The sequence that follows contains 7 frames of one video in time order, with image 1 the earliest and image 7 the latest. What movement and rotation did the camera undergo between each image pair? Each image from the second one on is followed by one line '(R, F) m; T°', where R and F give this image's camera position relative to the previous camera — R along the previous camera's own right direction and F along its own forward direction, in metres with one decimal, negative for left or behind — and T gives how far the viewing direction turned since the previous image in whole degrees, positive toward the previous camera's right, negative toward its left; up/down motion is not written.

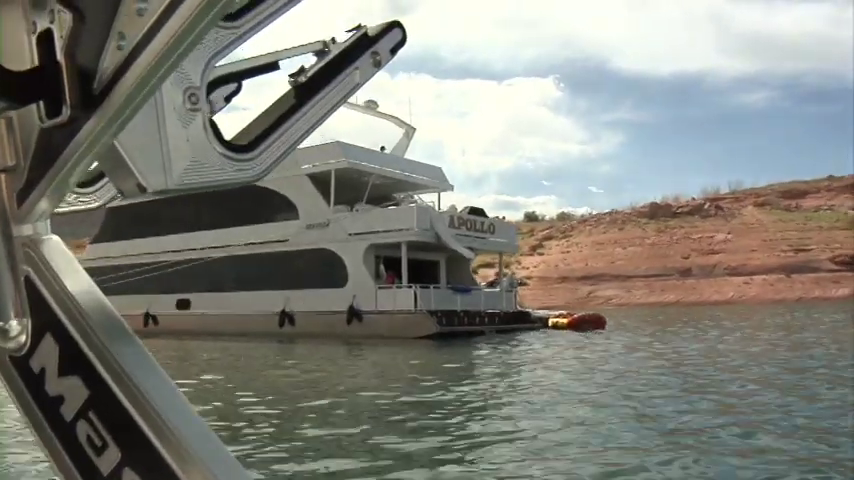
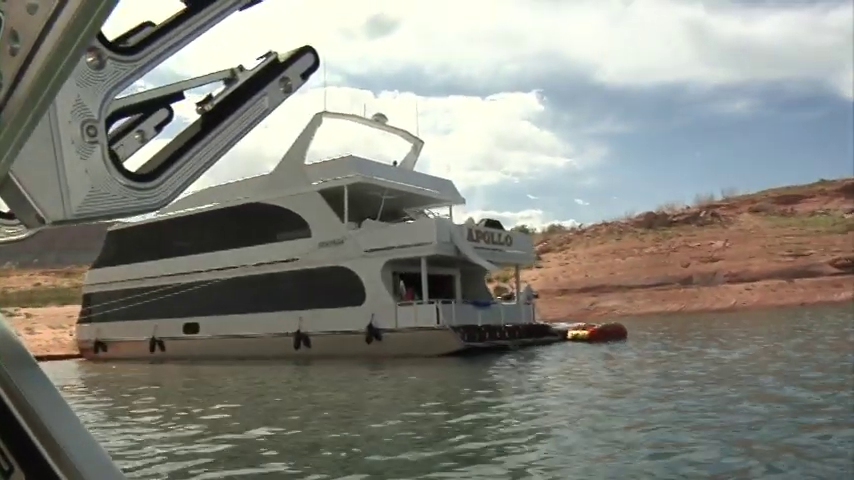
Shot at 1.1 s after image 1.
(-0.5, +0.3) m; +1°
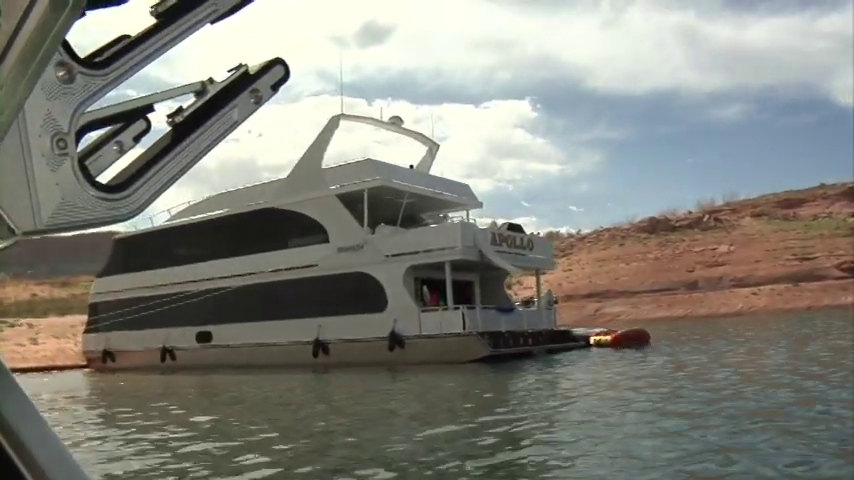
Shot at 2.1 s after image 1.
(-0.5, +0.3) m; 0°
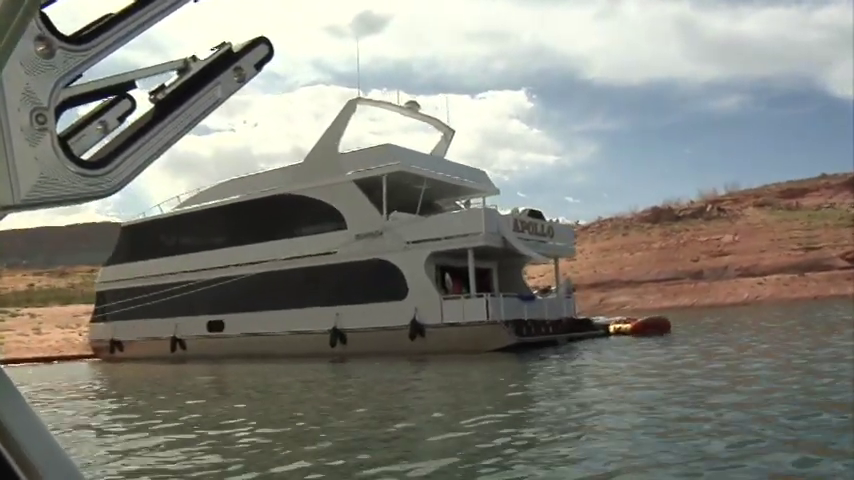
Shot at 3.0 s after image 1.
(-0.4, +0.3) m; 0°
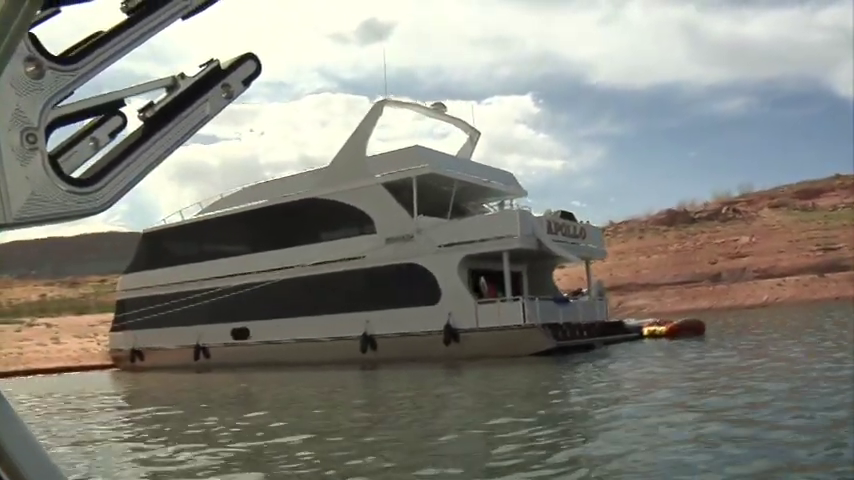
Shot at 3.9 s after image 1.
(-0.4, +0.2) m; 0°
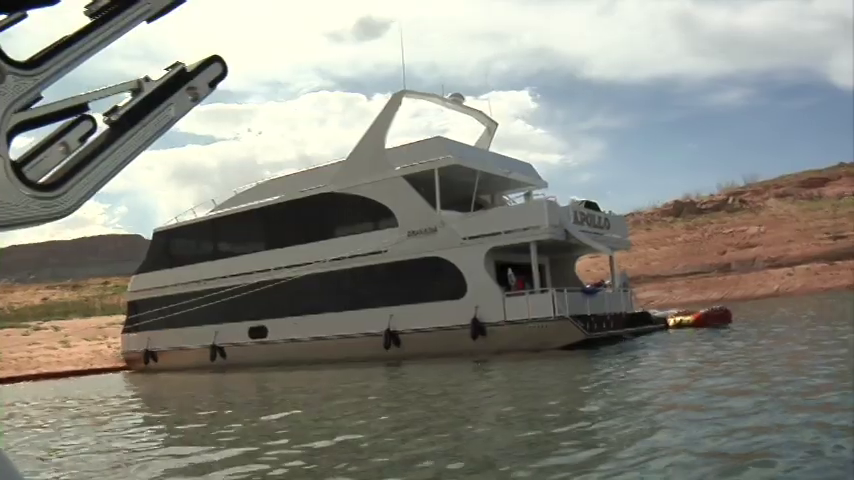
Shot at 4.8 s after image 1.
(-0.4, +0.3) m; 0°
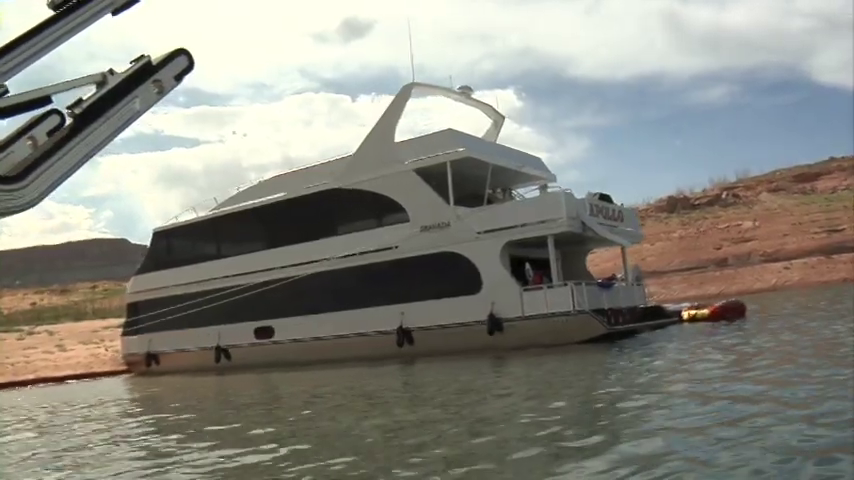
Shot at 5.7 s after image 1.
(-0.4, +0.2) m; +1°
